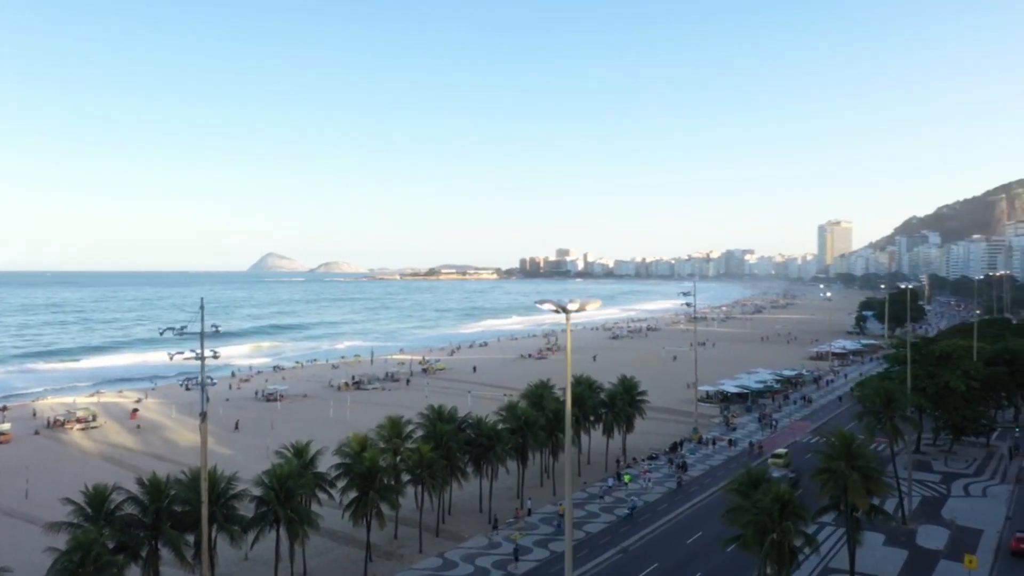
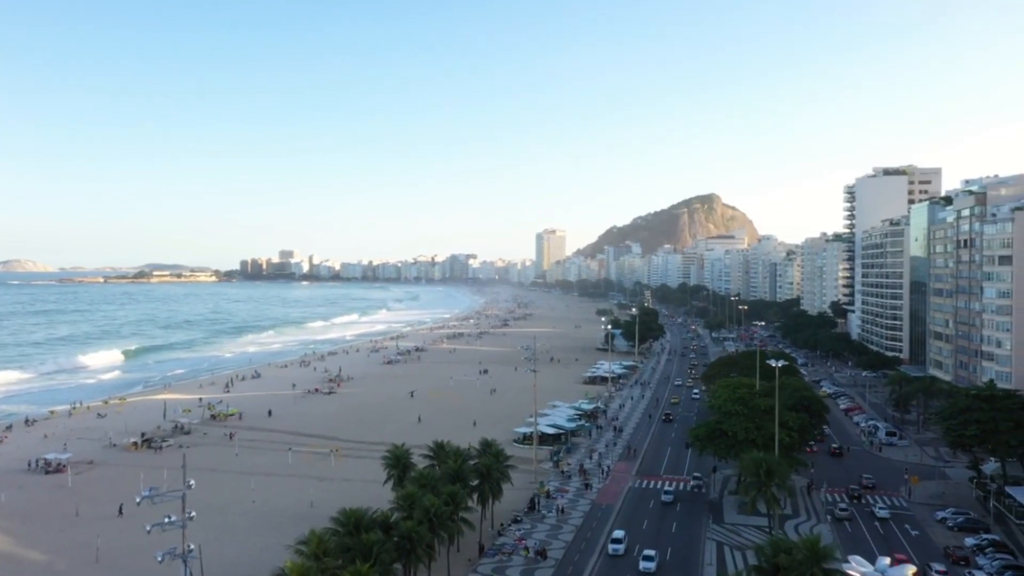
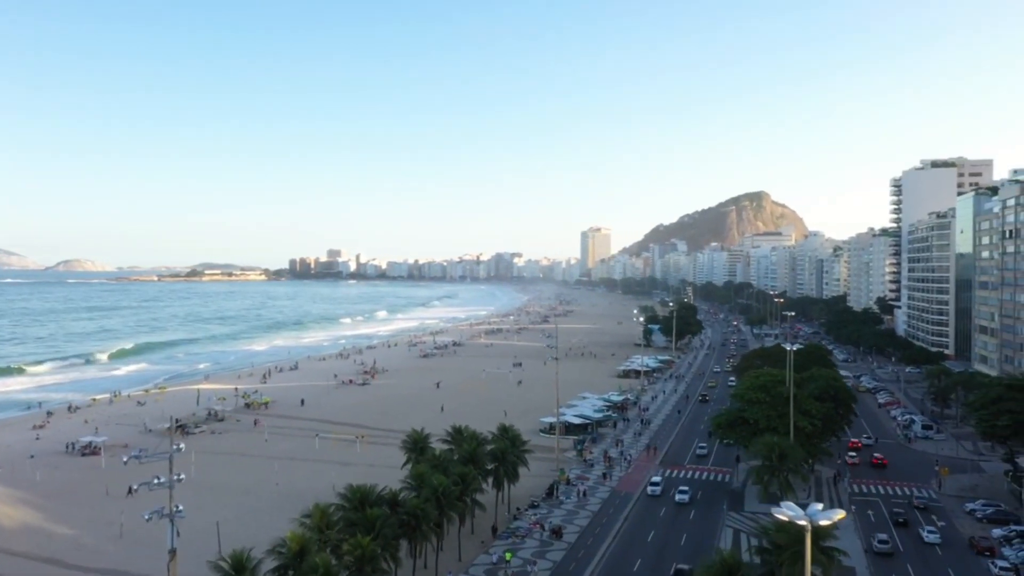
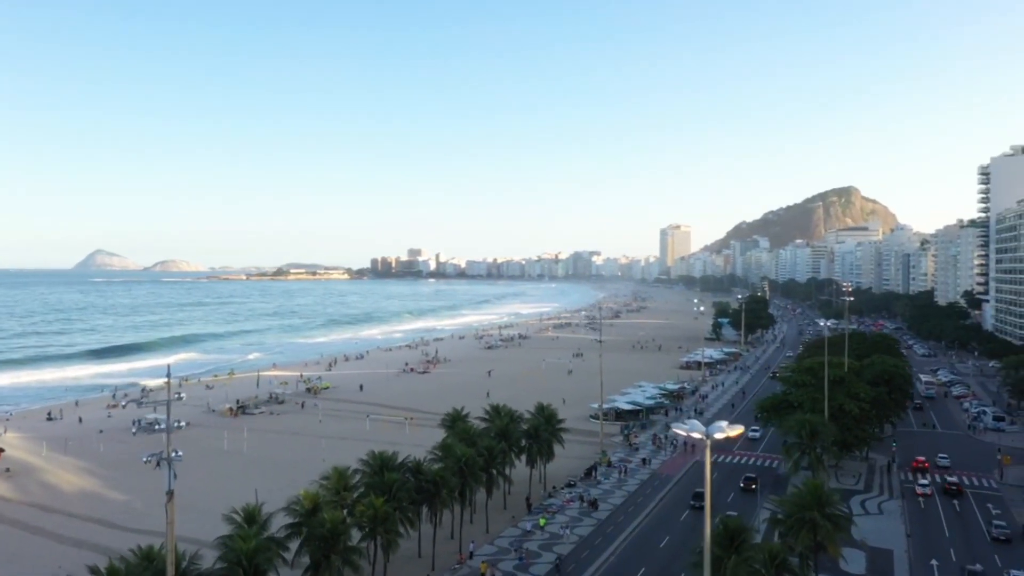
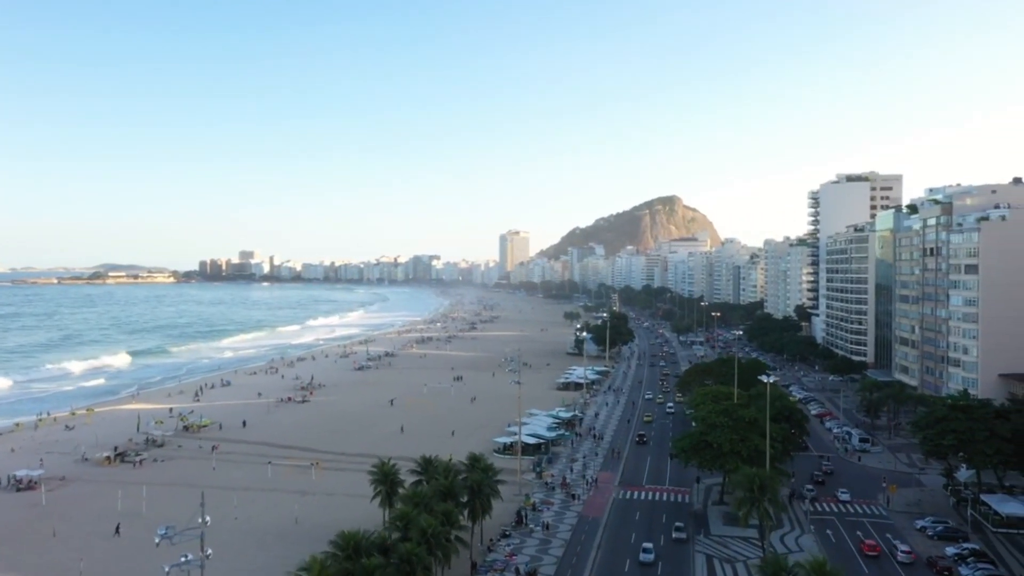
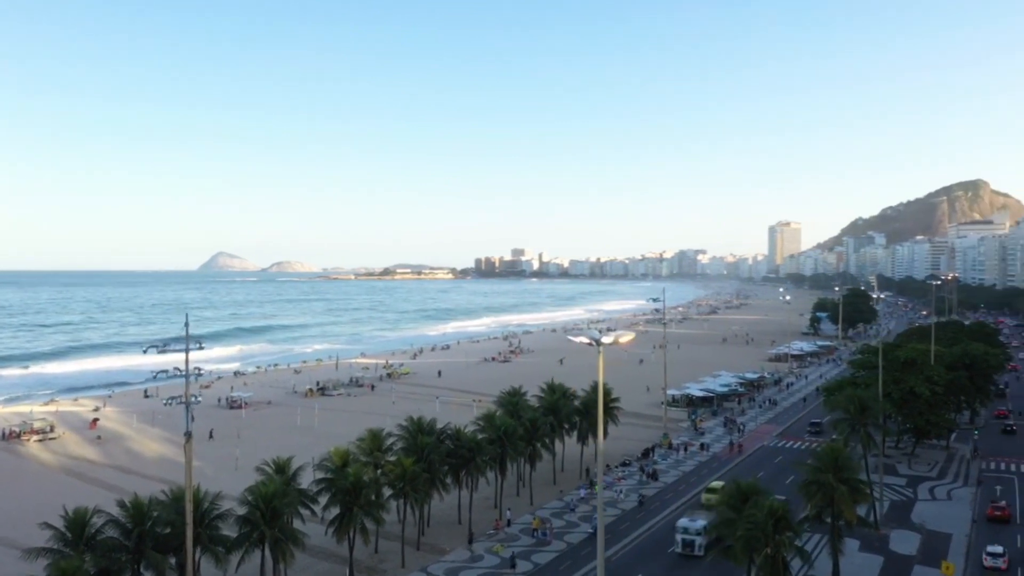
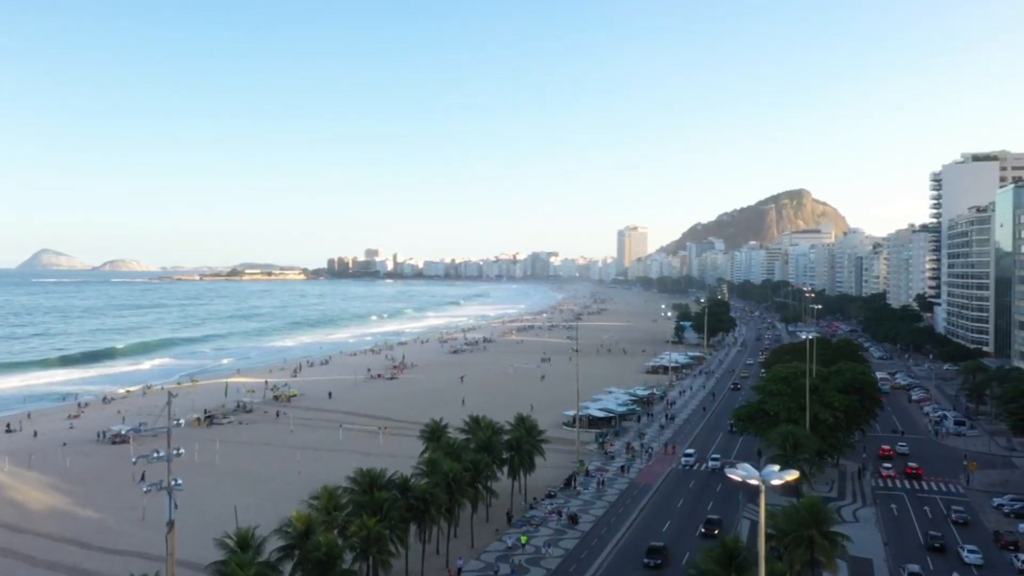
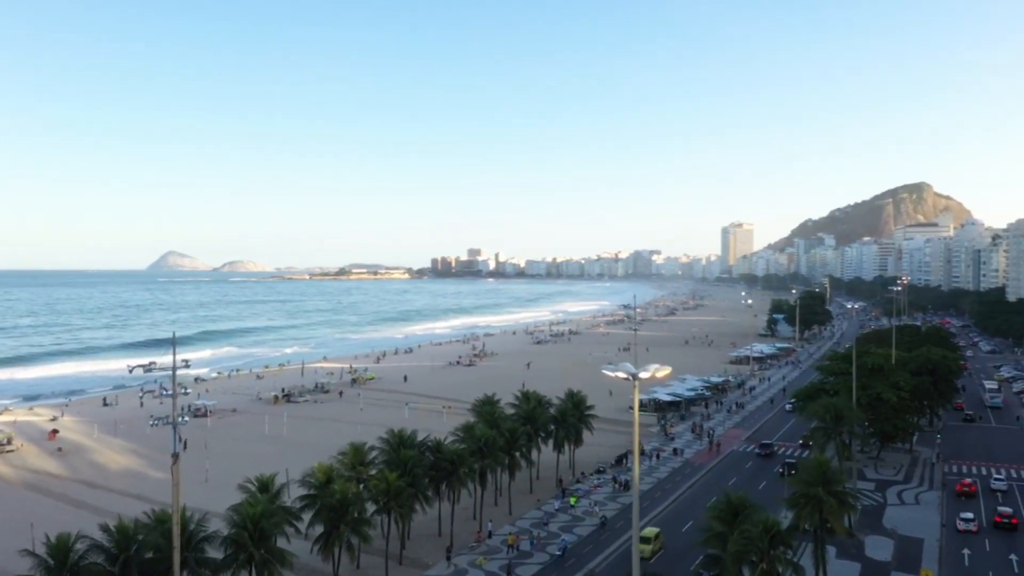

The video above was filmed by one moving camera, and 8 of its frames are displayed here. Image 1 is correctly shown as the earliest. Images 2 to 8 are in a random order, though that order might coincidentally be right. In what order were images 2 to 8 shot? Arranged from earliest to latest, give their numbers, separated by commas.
6, 8, 4, 7, 3, 2, 5
